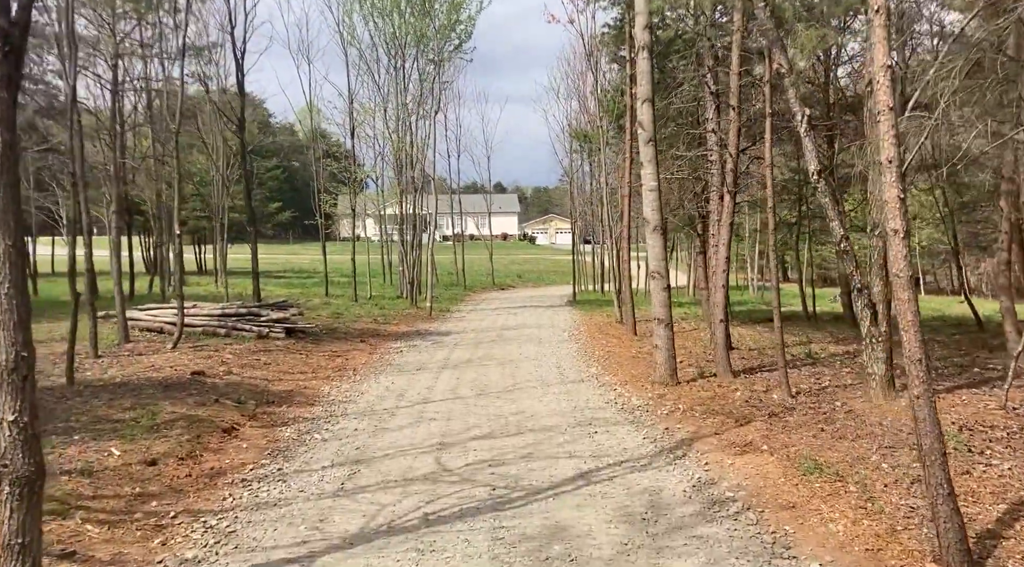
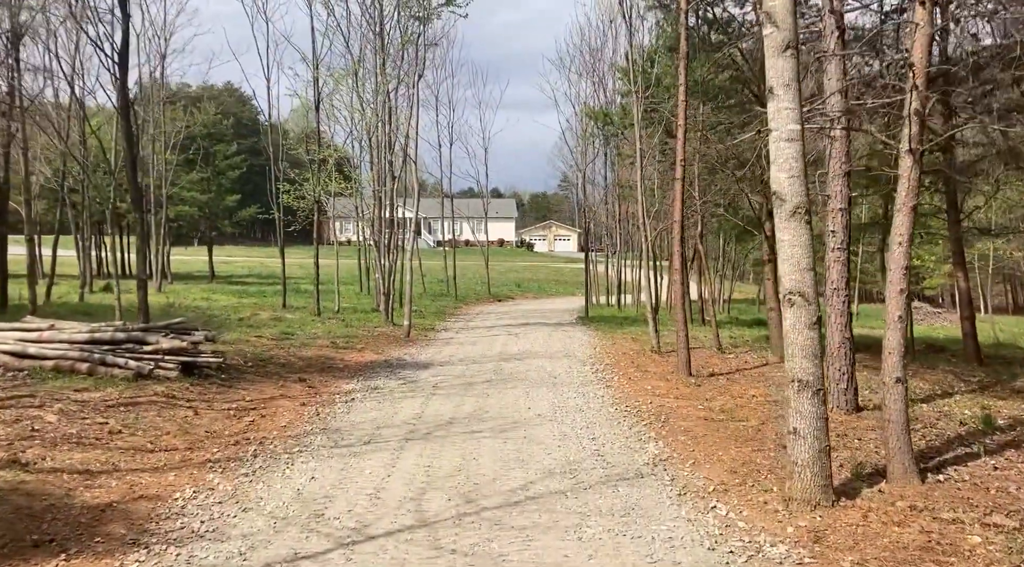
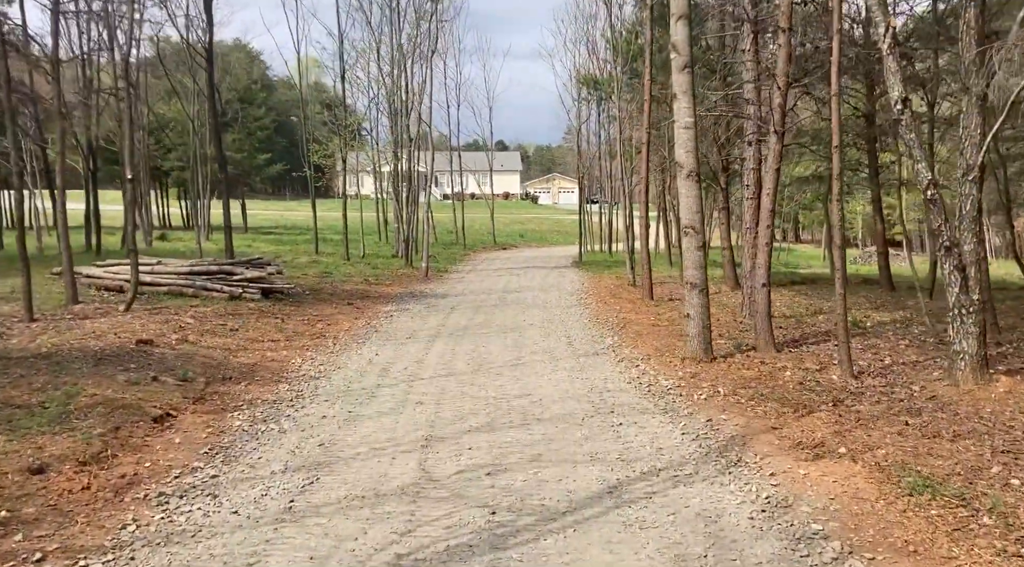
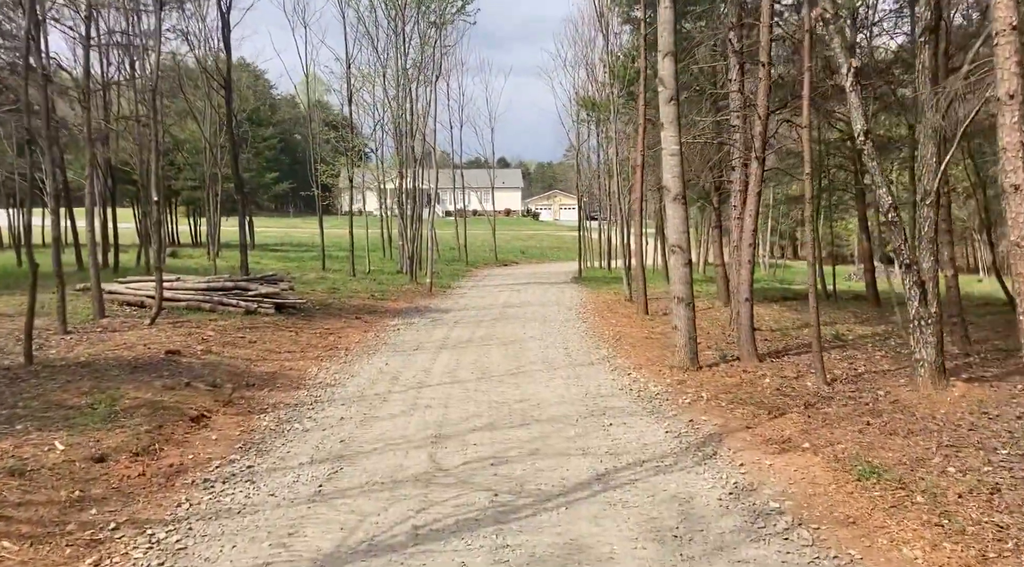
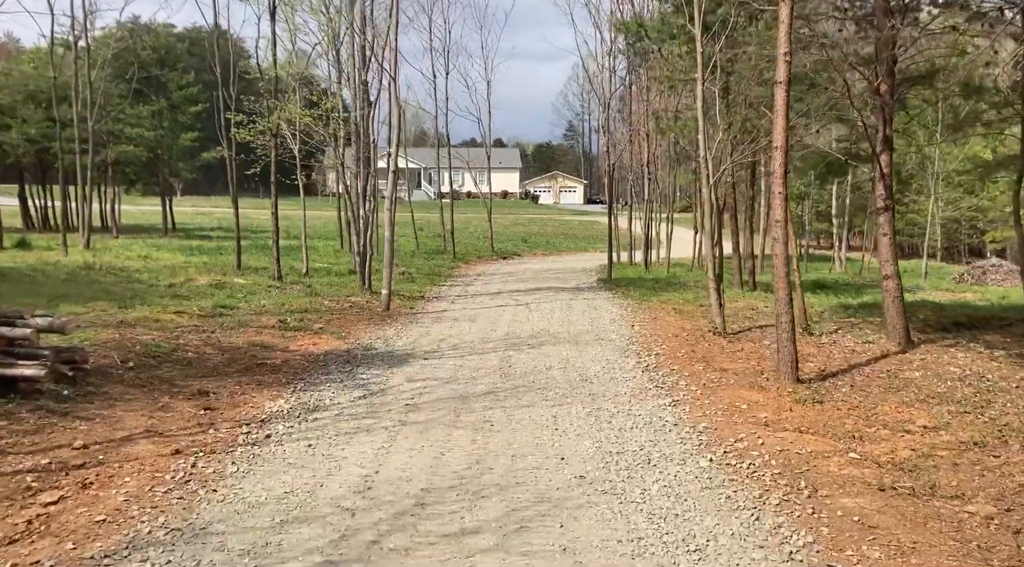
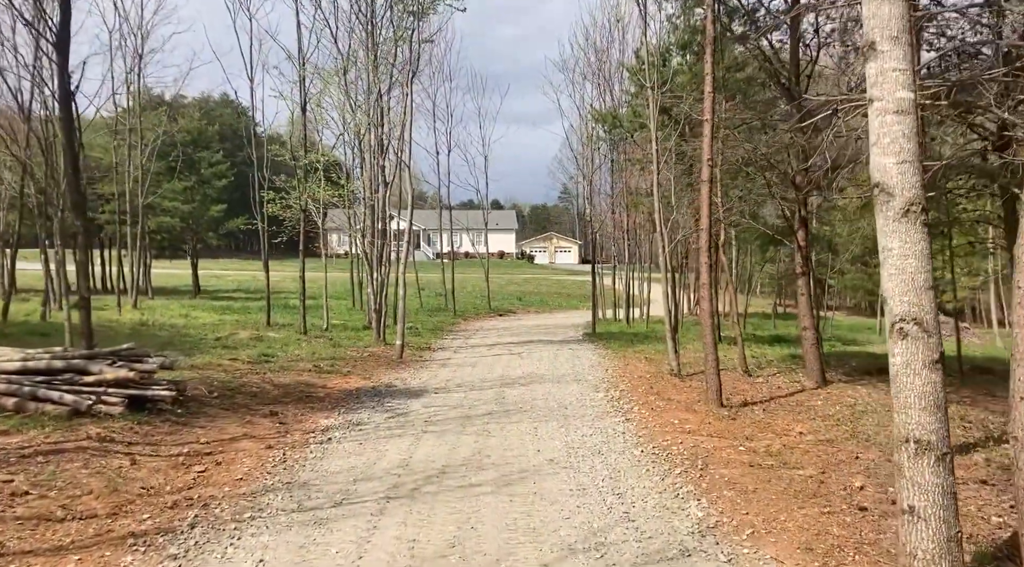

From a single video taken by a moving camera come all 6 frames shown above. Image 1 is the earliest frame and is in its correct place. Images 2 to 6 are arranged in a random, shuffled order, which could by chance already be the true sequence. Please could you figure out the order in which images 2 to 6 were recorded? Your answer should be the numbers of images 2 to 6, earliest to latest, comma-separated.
4, 3, 2, 6, 5
